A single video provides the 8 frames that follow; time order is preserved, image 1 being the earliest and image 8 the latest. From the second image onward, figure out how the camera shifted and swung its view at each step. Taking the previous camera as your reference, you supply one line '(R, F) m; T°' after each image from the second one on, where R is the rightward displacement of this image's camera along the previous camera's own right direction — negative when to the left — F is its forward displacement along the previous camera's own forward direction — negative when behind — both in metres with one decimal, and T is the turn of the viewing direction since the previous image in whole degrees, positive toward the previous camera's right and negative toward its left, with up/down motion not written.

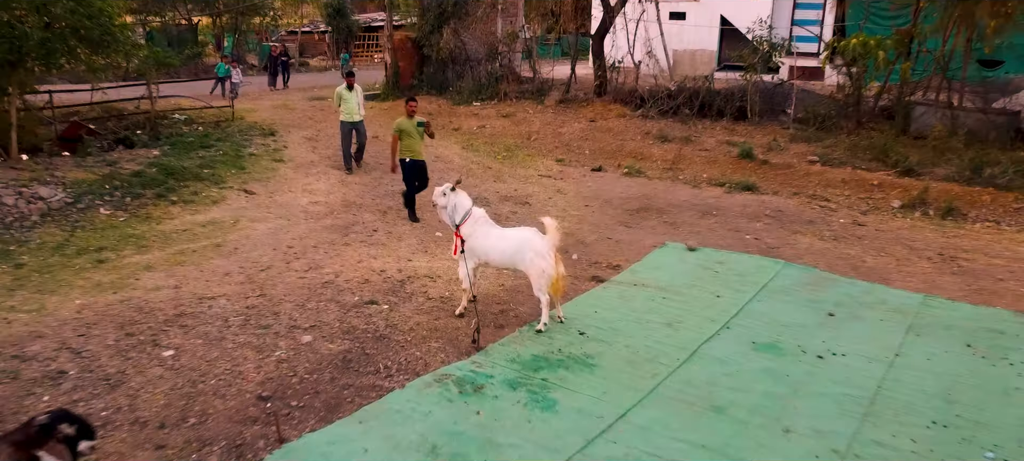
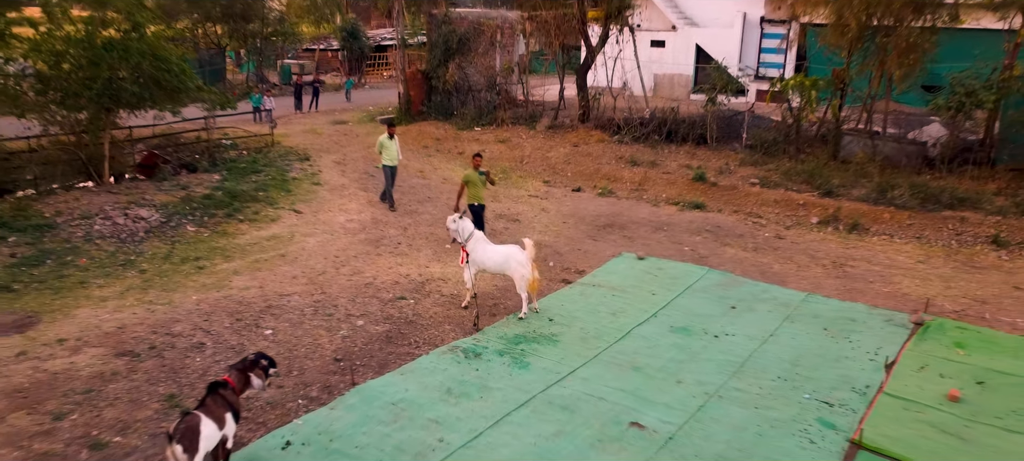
(+0.1, -2.2) m; 0°
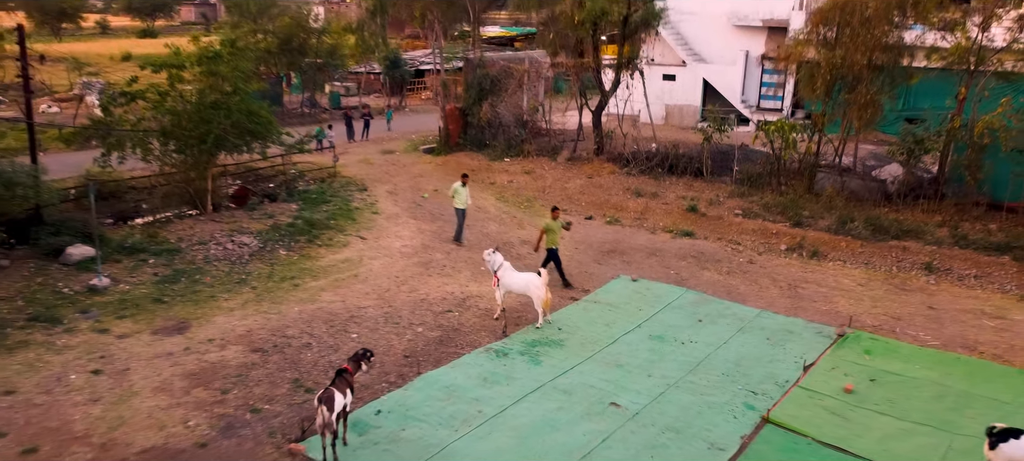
(+0.1, -2.5) m; -2°
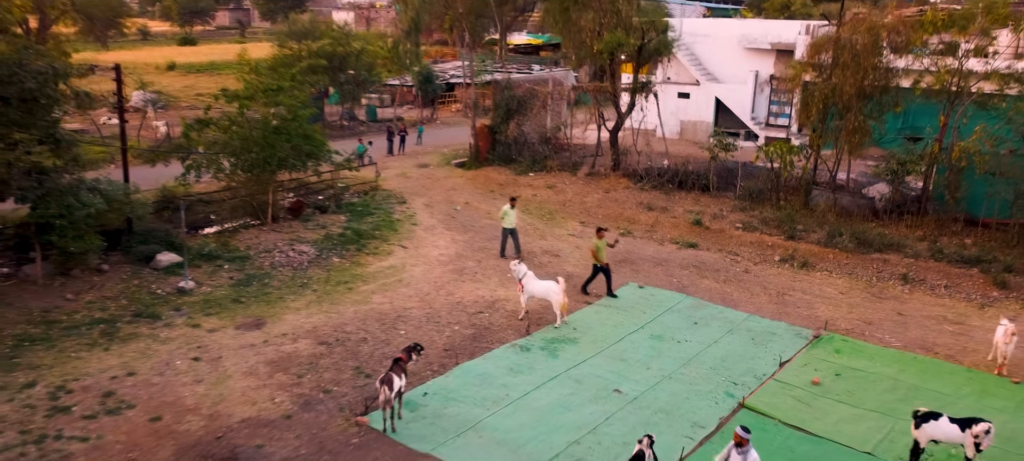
(0.0, -1.8) m; -2°
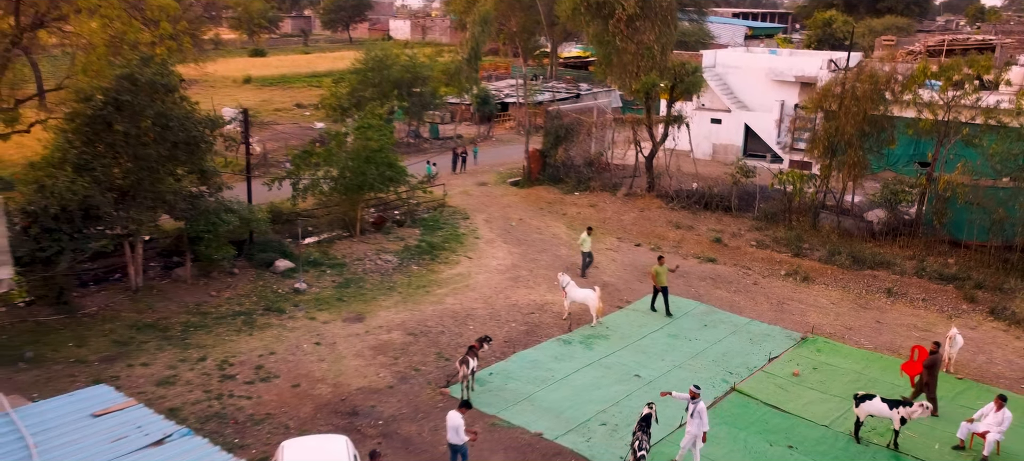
(0.0, -3.1) m; -3°
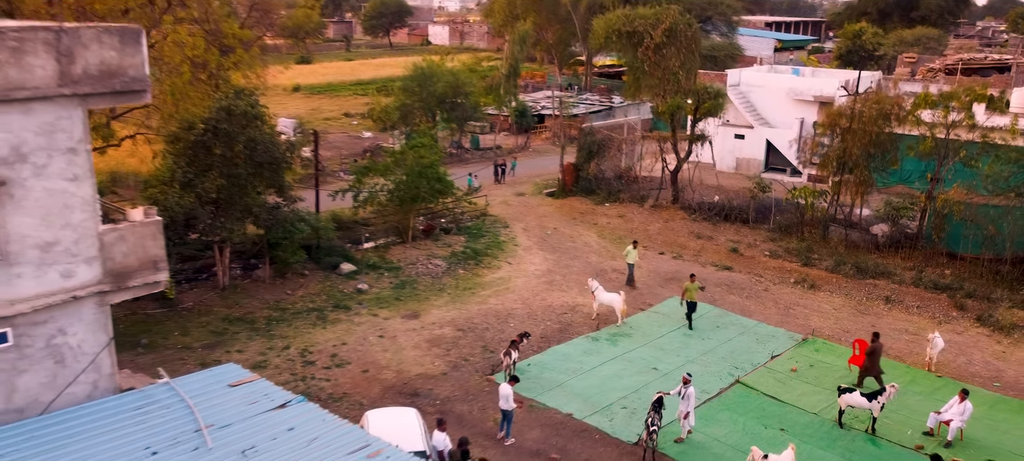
(-0.1, -2.2) m; -2°
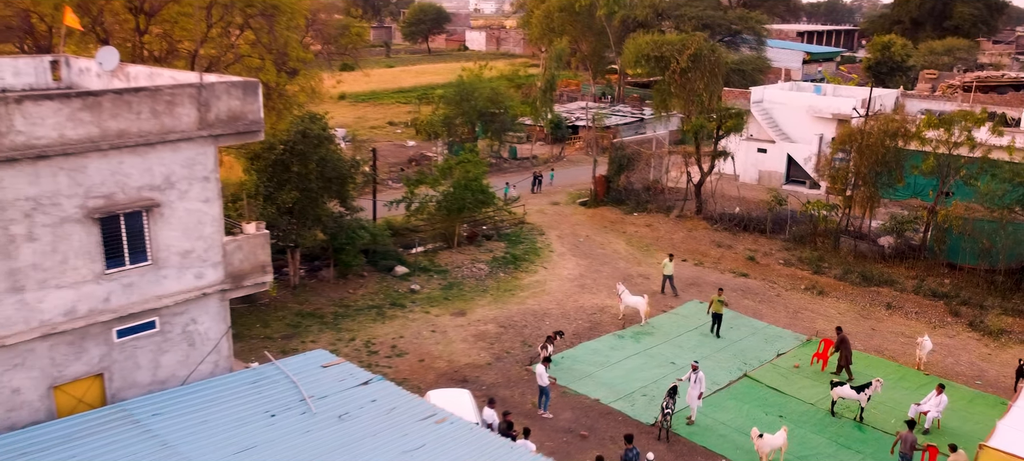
(-0.1, -2.2) m; -2°
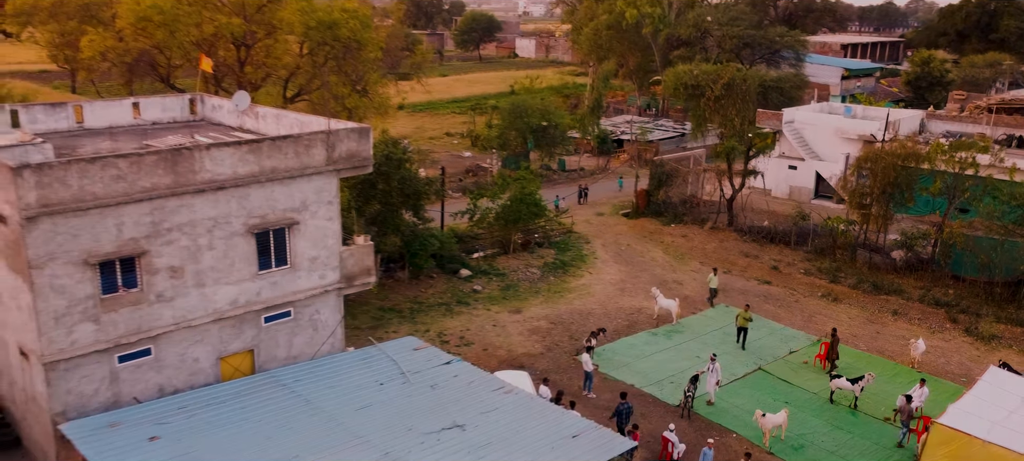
(-0.1, -3.2) m; -3°
